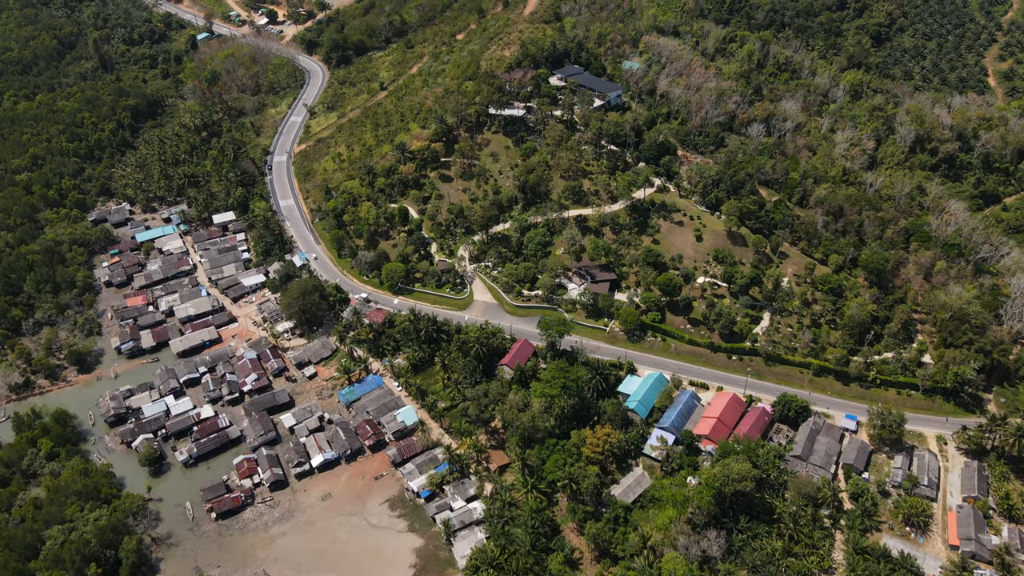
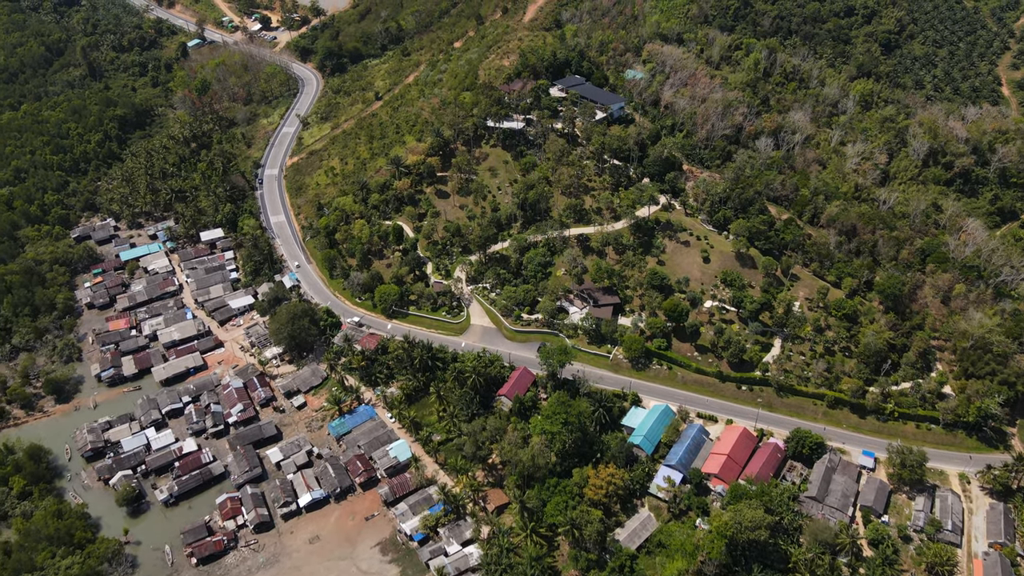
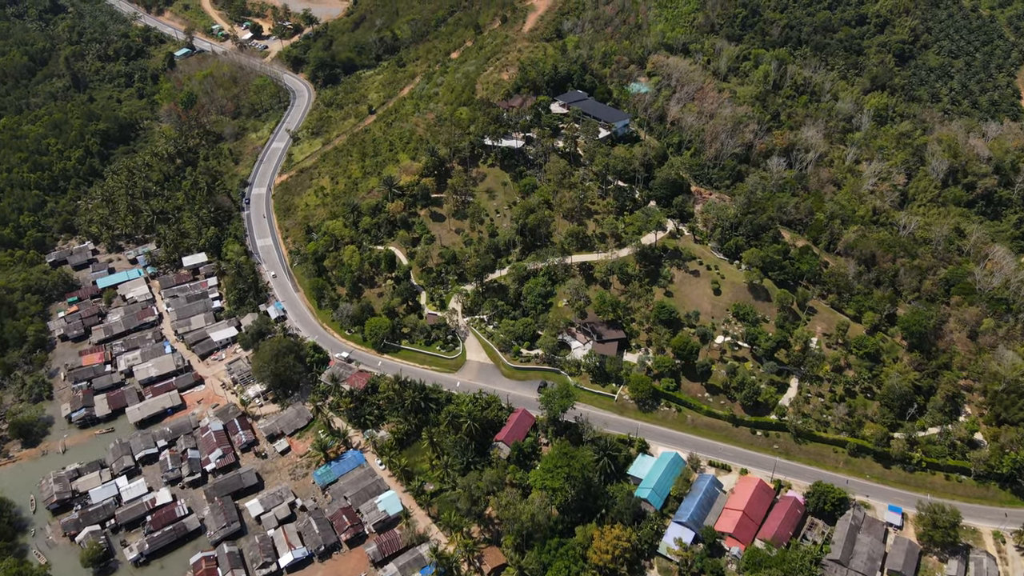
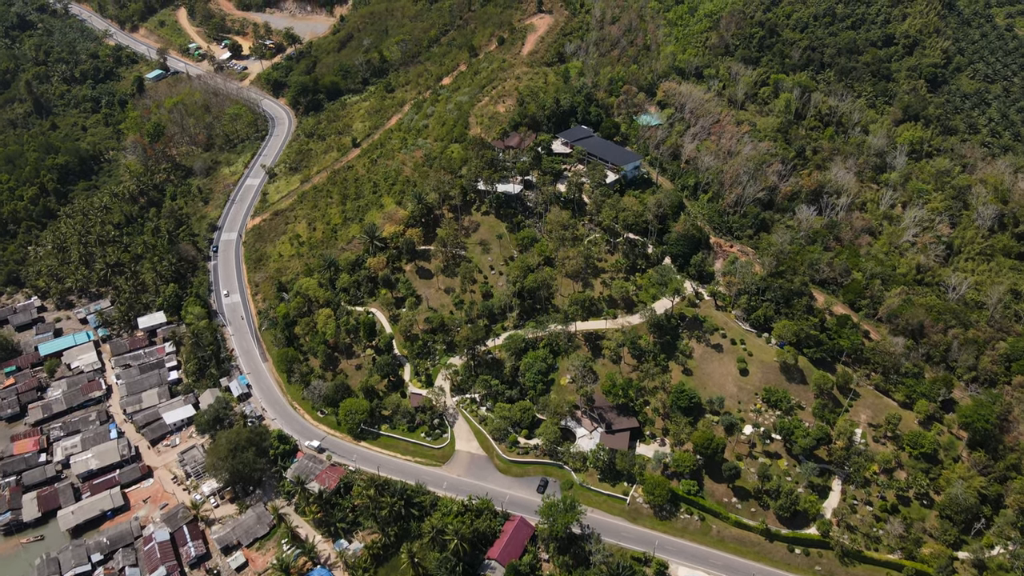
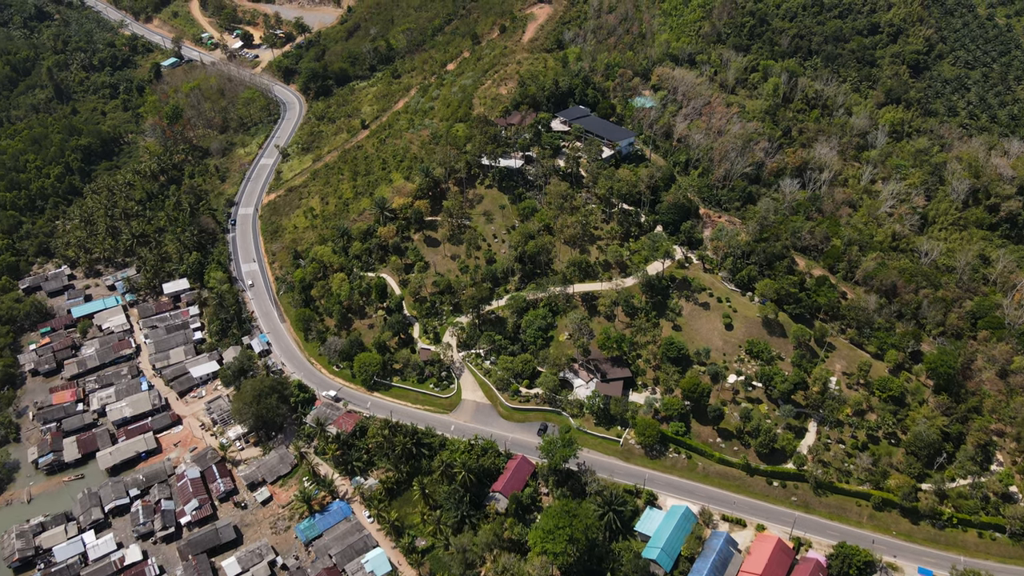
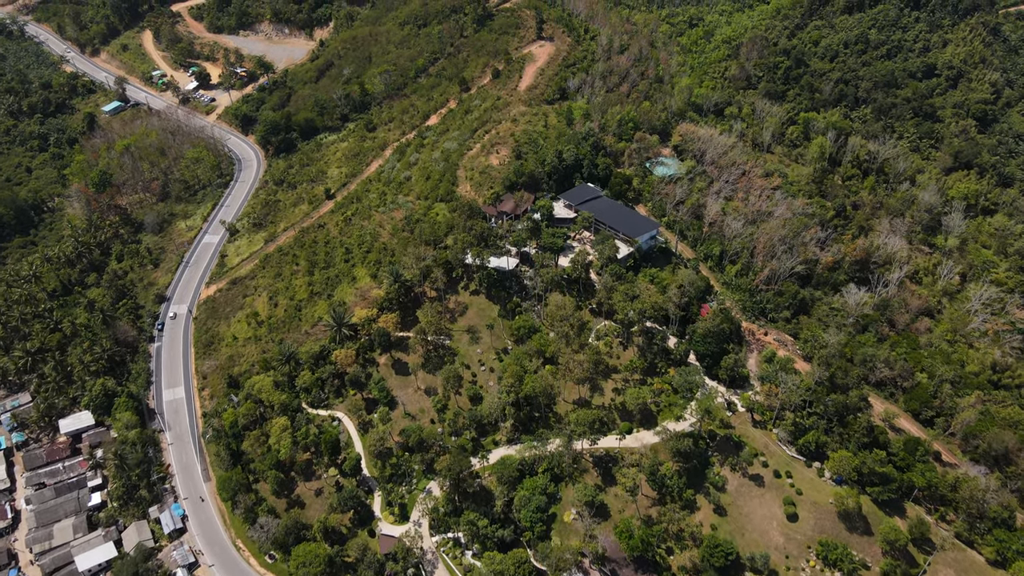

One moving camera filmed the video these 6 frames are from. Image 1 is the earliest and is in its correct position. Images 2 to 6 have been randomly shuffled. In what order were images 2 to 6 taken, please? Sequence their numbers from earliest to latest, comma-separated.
2, 3, 5, 4, 6
